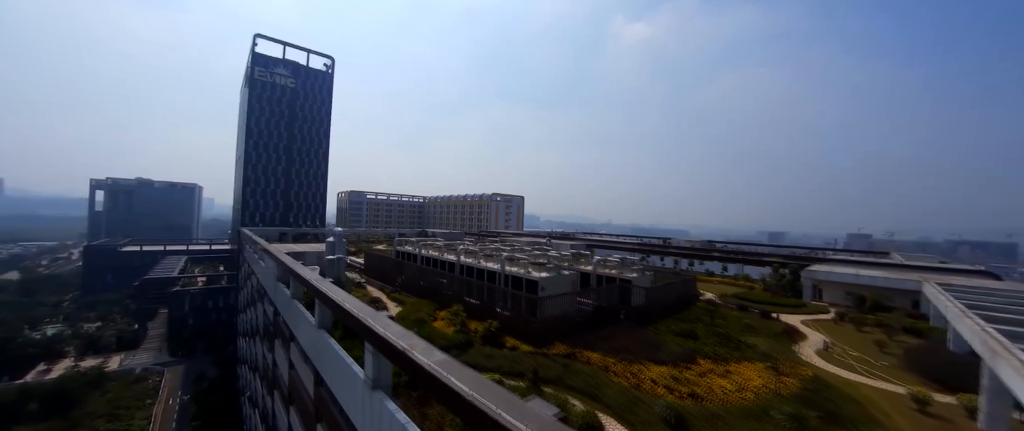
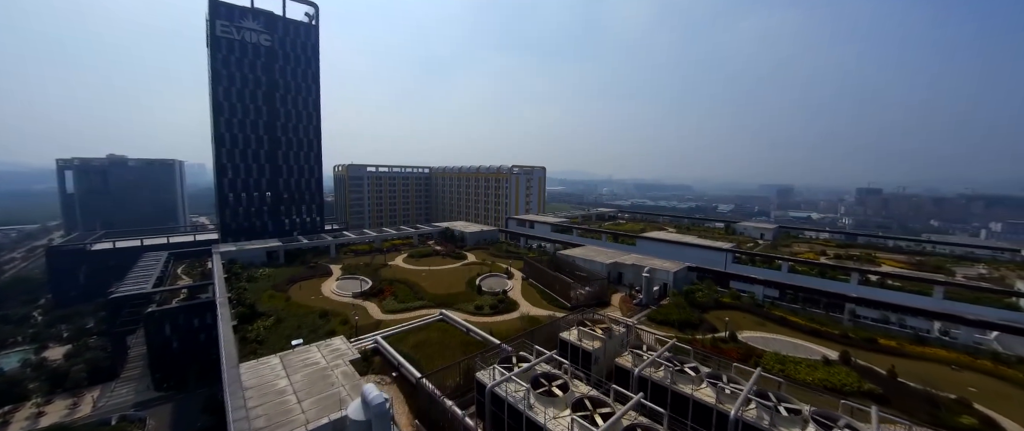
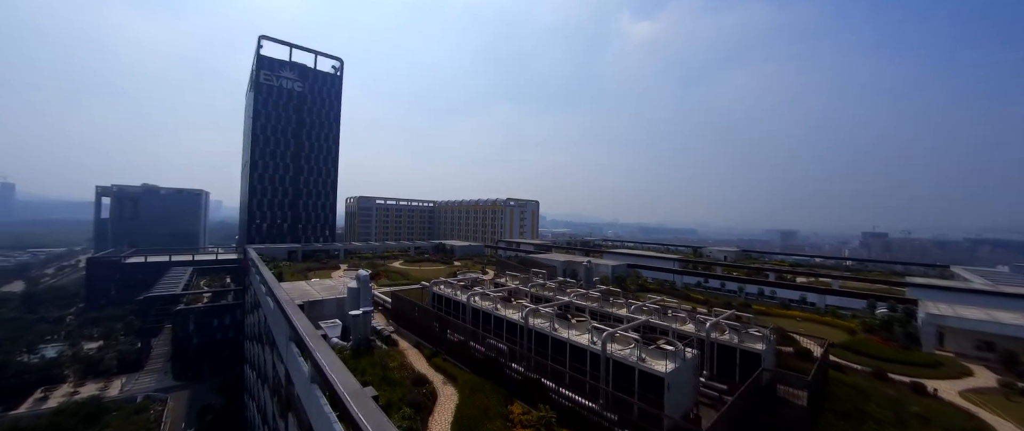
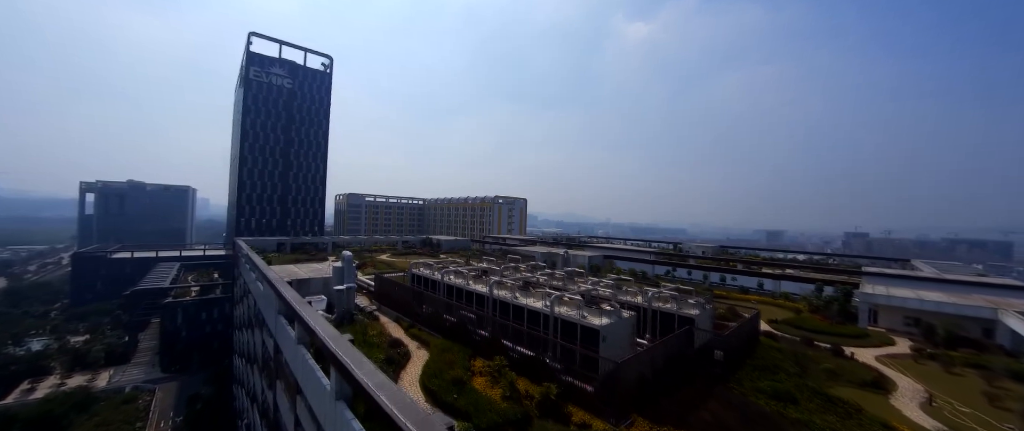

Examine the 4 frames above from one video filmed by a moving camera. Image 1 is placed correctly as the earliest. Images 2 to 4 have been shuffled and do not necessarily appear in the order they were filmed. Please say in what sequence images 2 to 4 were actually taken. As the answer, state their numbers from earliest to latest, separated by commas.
4, 3, 2
